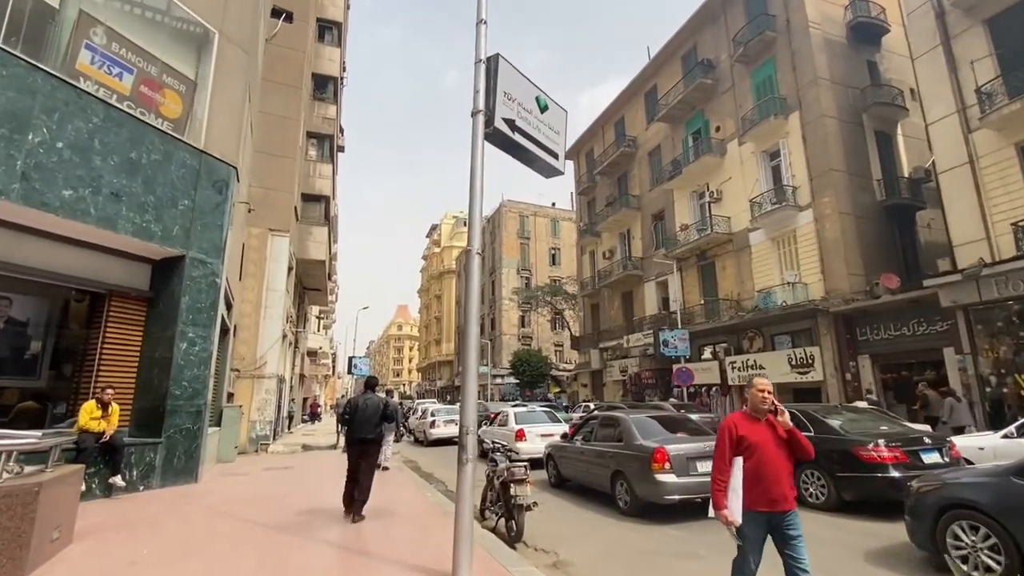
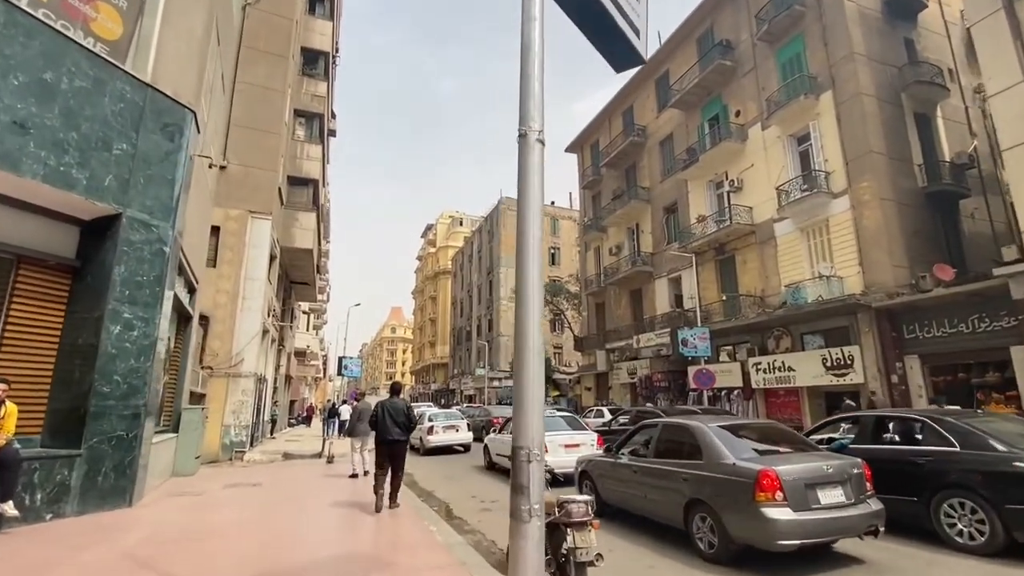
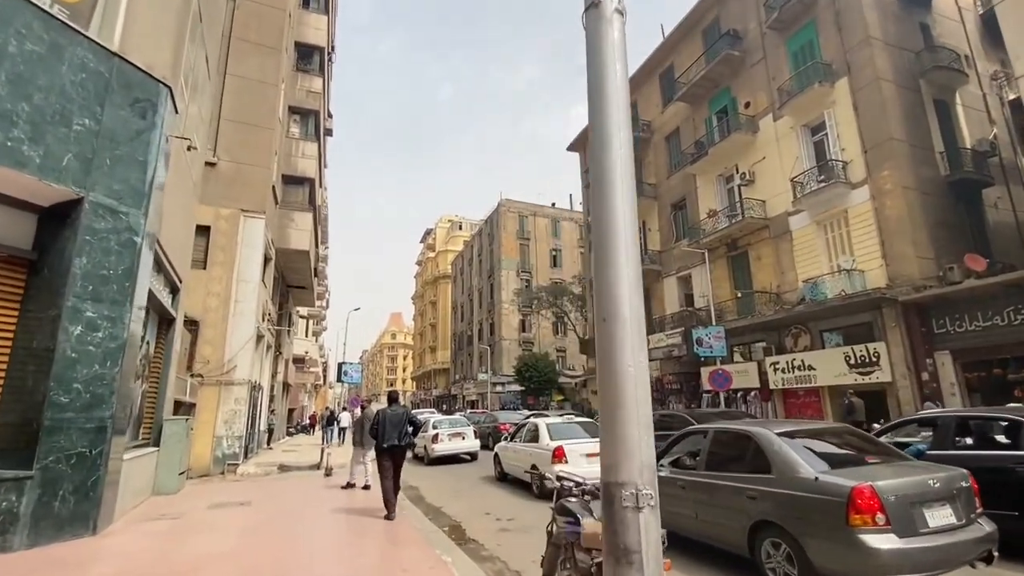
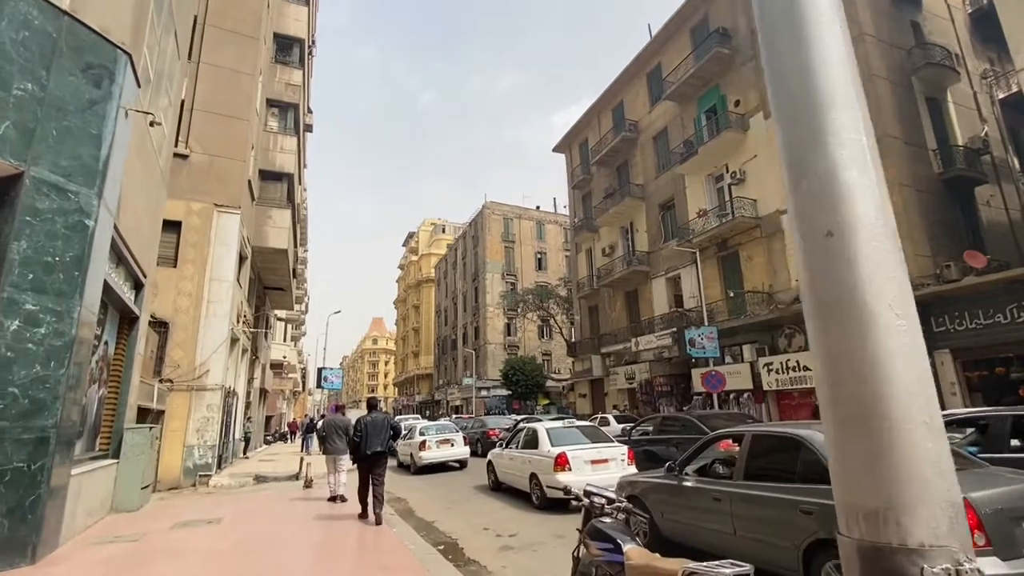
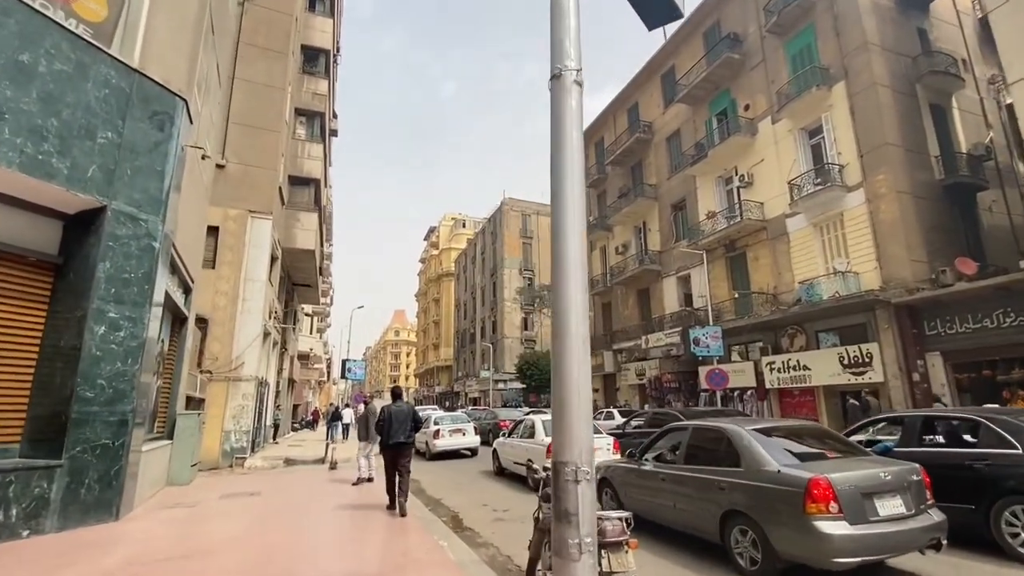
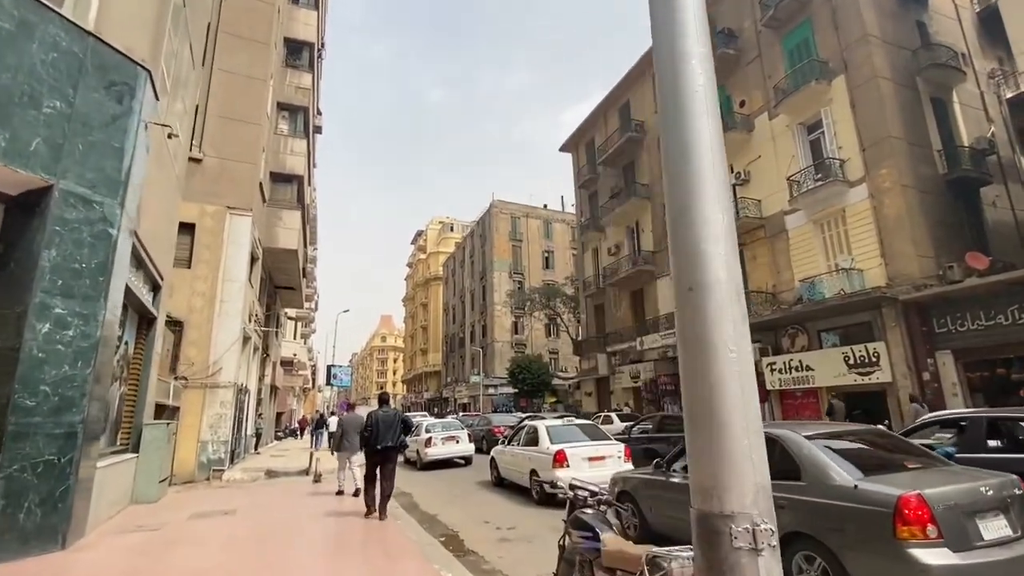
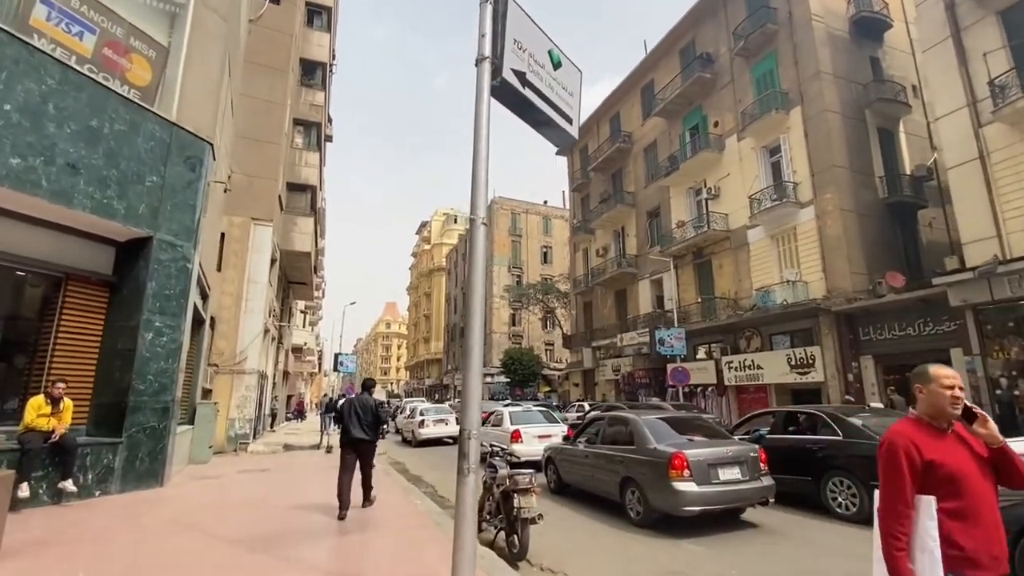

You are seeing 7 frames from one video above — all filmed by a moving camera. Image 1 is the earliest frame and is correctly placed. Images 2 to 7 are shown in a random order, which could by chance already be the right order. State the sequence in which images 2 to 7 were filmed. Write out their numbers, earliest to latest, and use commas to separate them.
7, 2, 5, 3, 6, 4
